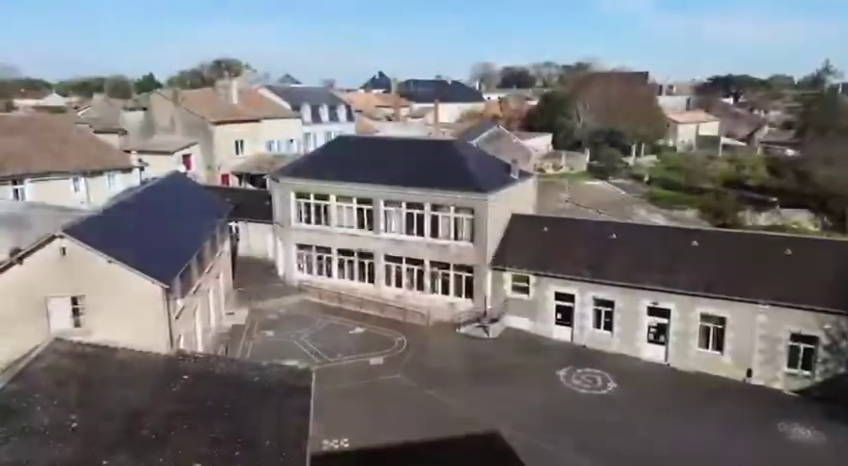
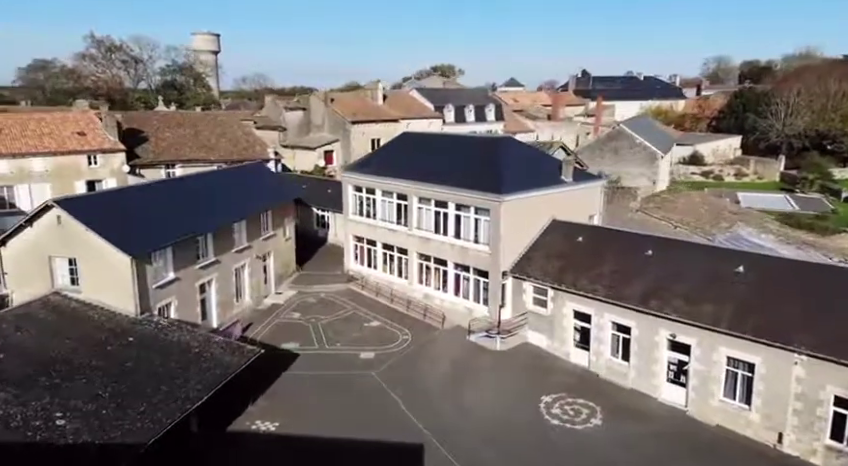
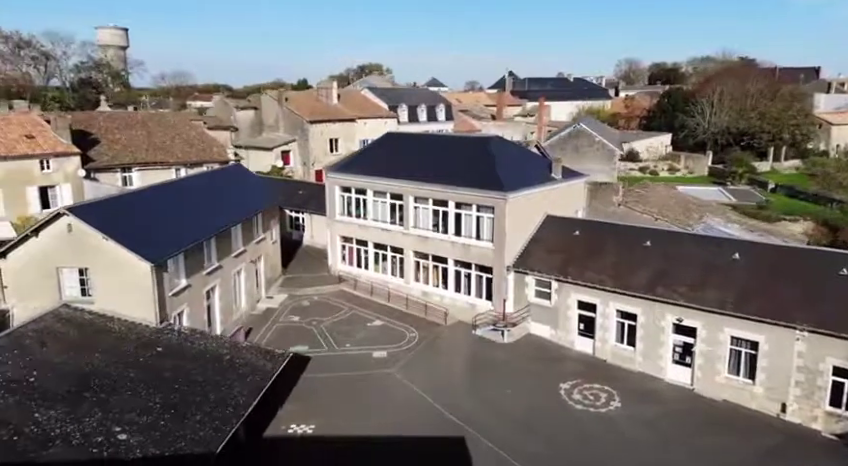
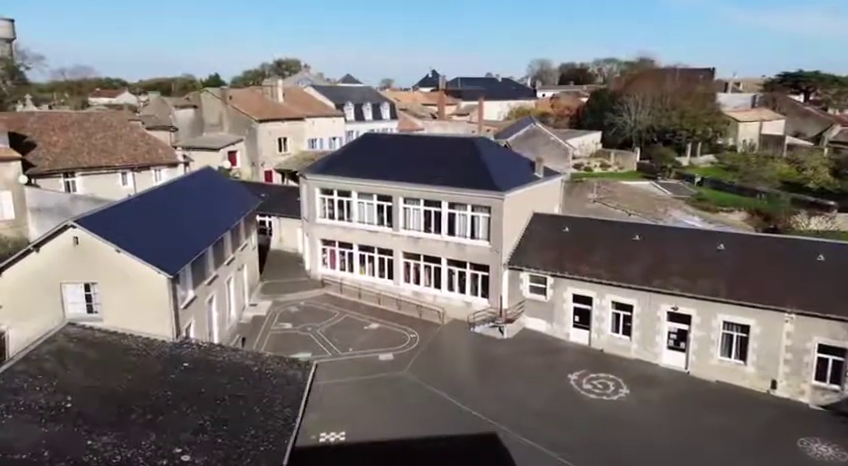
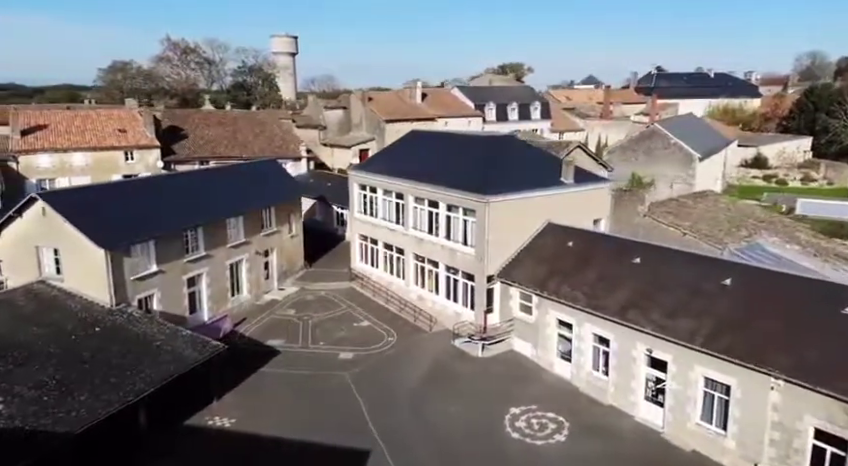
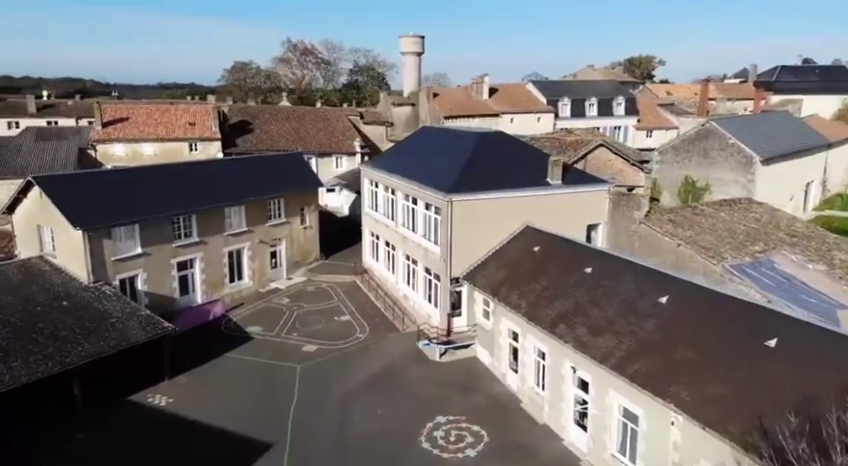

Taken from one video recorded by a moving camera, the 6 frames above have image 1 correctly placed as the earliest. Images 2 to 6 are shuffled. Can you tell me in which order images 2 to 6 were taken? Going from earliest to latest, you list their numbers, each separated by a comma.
4, 3, 2, 5, 6
